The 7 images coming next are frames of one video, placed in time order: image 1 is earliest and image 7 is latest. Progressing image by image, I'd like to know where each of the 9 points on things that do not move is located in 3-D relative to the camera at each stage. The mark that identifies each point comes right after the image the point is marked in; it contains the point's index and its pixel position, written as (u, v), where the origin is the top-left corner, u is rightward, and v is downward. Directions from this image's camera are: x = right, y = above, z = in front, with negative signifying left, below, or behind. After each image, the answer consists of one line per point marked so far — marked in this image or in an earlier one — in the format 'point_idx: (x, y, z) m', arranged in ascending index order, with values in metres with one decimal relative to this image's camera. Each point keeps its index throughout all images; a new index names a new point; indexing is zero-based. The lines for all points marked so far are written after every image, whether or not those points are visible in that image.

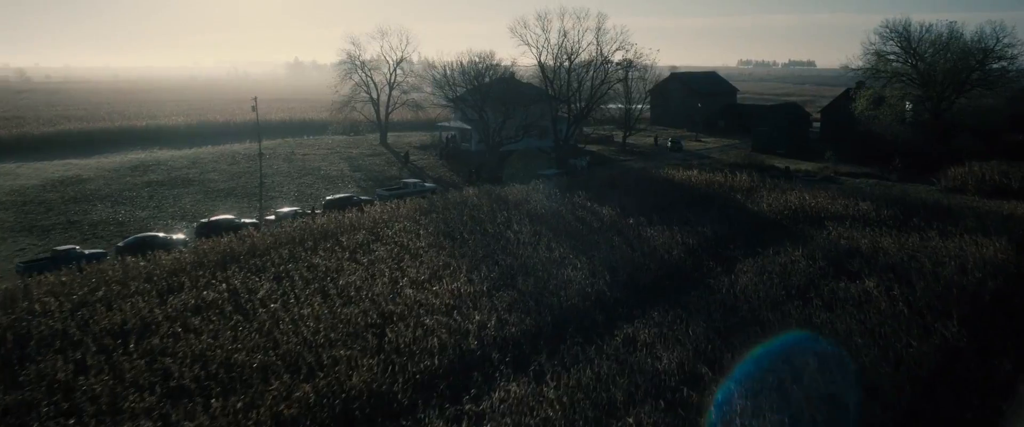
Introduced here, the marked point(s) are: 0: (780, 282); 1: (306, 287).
0: (+6.3, -1.6, +18.1) m
1: (-4.8, -1.7, +17.9) m
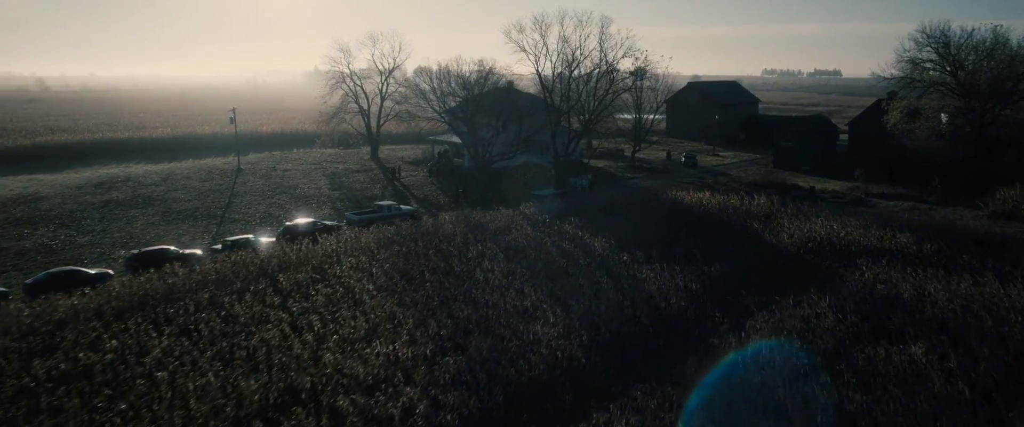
0: (+5.4, -2.5, +14.4) m
1: (-5.7, -2.5, +14.5) m
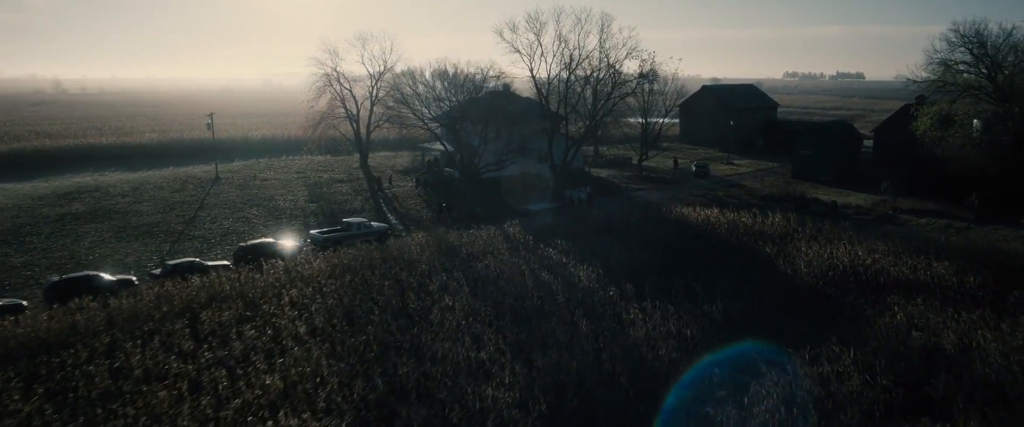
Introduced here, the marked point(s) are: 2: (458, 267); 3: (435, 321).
0: (+4.5, -3.1, +11.4) m
1: (-6.5, -3.0, +11.7) m
2: (-1.4, -1.3, +19.2) m
3: (-1.5, -2.1, +15.4) m
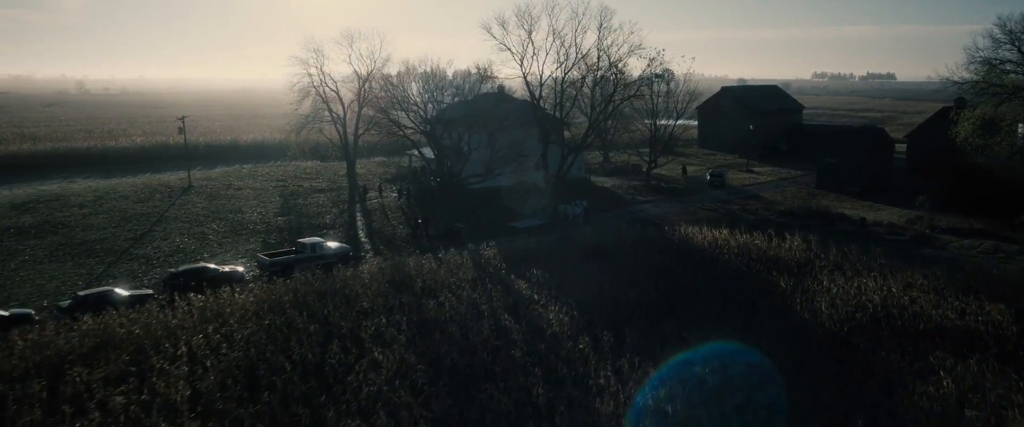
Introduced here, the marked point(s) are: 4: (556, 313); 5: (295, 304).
0: (+3.4, -3.7, +8.0) m
1: (-7.7, -3.6, +8.7) m
2: (-2.2, -1.9, +16.1) m
3: (-2.5, -2.7, +12.3) m
4: (+0.9, -2.0, +15.7) m
5: (-4.6, -1.9, +16.4) m
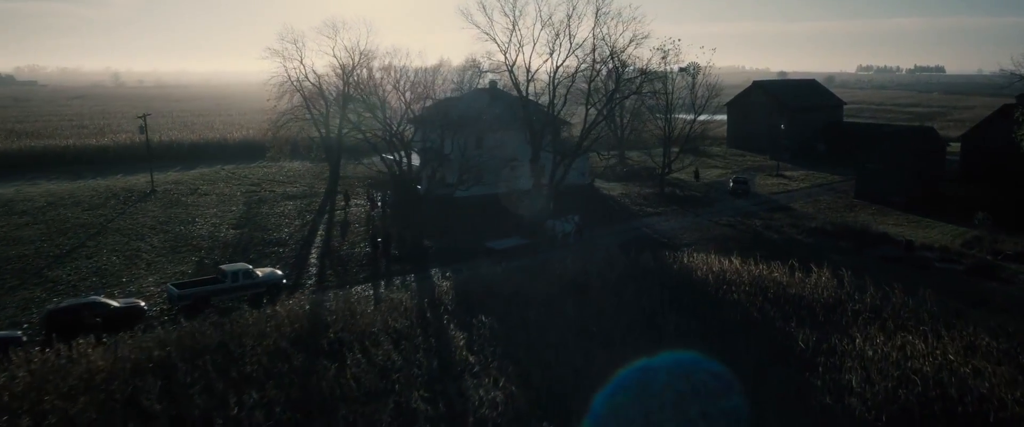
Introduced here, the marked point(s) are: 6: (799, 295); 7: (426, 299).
0: (+1.8, -4.4, +4.0) m
1: (-9.2, -4.2, +5.2) m
2: (-3.4, -2.5, +12.3) m
3: (-3.9, -3.3, +8.5) m
4: (-0.3, -2.6, +11.8) m
5: (-5.8, -2.5, +12.8) m
6: (+6.3, -1.7, +16.8) m
7: (-1.8, -1.8, +16.7) m
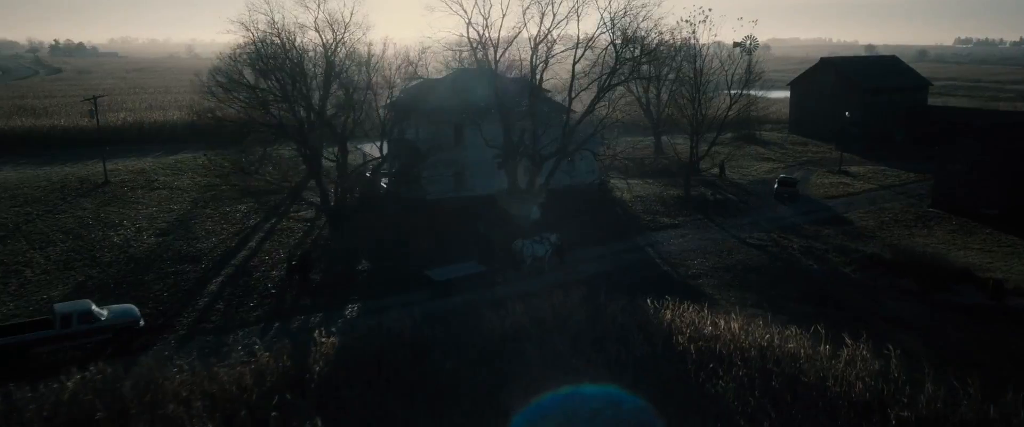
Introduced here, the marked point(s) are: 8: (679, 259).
0: (-1.2, -5.5, -0.9) m
1: (-12.1, -5.0, +1.4) m
2: (-5.6, -3.2, +7.8) m
3: (-6.5, -4.2, +4.1) m
4: (-2.6, -3.5, +7.0) m
5: (-7.9, -3.1, +8.5) m
6: (+4.5, -2.5, +11.4) m
7: (-3.6, -2.4, +12.0) m
8: (+4.3, -1.1, +19.8) m
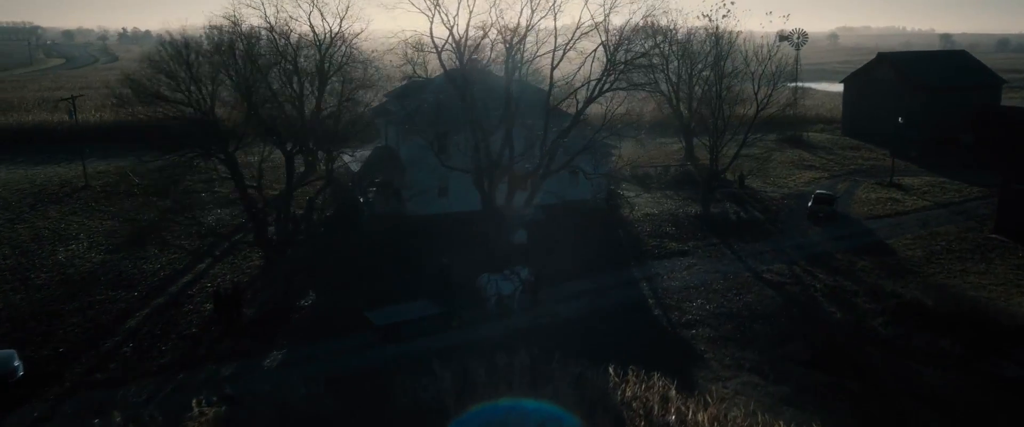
0: (-3.6, -6.4, -3.3) m
1: (-14.2, -5.7, -0.2) m
2: (-7.2, -3.9, +5.7) m
3: (-8.4, -4.9, +2.1) m
4: (-4.3, -4.2, +4.7) m
5: (-9.4, -3.8, +6.5) m
6: (+3.1, -3.4, +8.4) m
7: (-4.9, -3.0, +9.7) m
8: (+3.6, -1.8, +16.9) m
